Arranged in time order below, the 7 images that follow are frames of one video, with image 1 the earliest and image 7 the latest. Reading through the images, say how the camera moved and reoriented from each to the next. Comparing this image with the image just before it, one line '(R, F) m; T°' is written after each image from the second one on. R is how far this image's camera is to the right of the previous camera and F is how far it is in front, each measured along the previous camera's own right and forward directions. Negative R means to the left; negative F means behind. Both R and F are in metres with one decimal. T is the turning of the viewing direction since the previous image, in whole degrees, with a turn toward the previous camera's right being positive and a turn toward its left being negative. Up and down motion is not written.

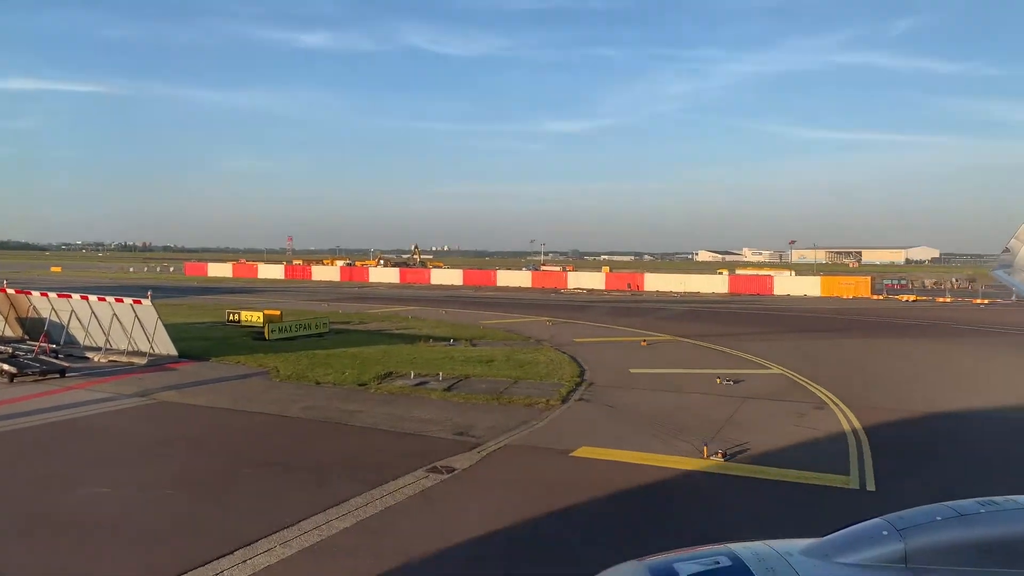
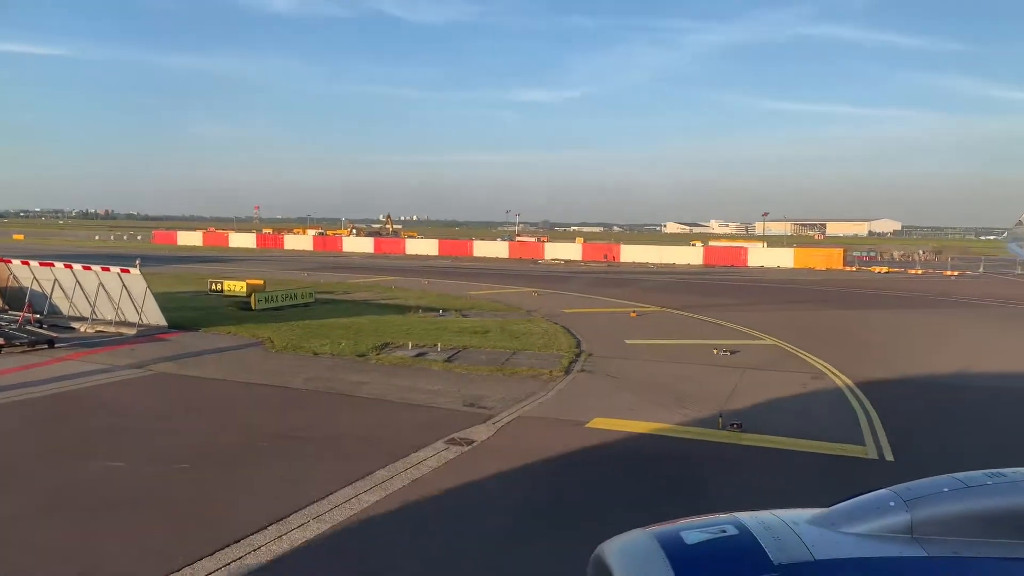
(-0.5, +0.1) m; +2°
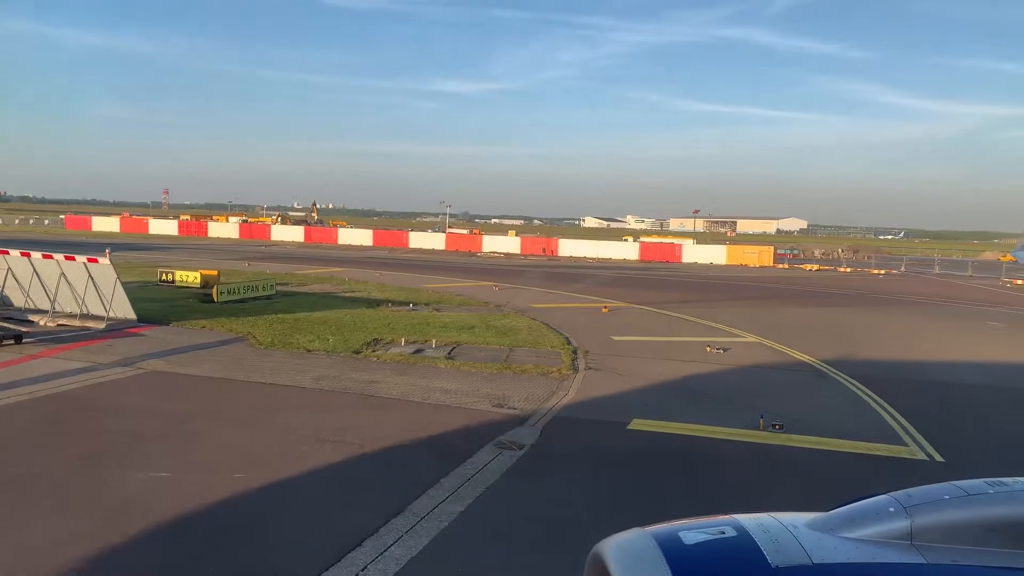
(-1.3, +0.3) m; +5°
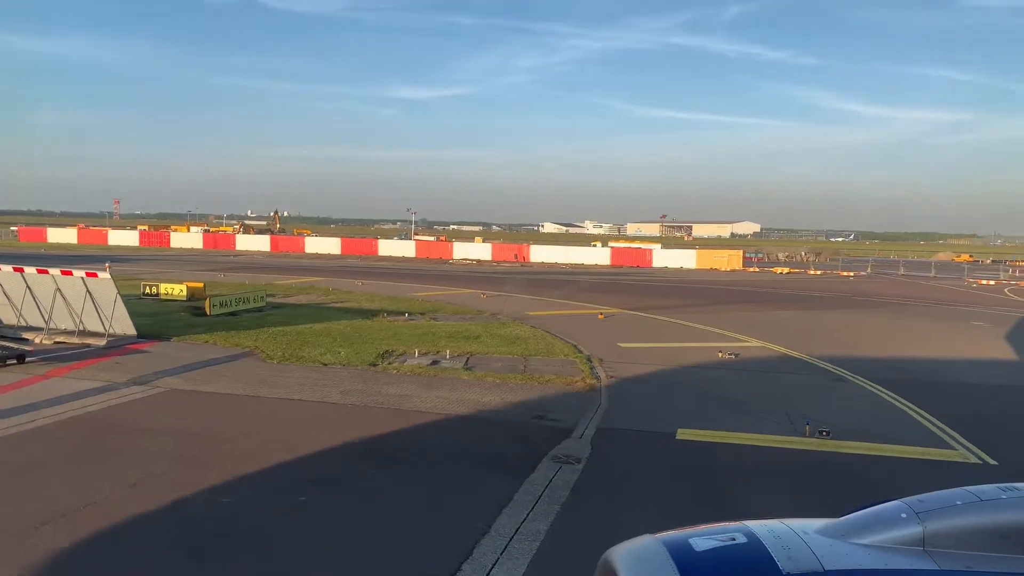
(-0.9, +0.1) m; +2°
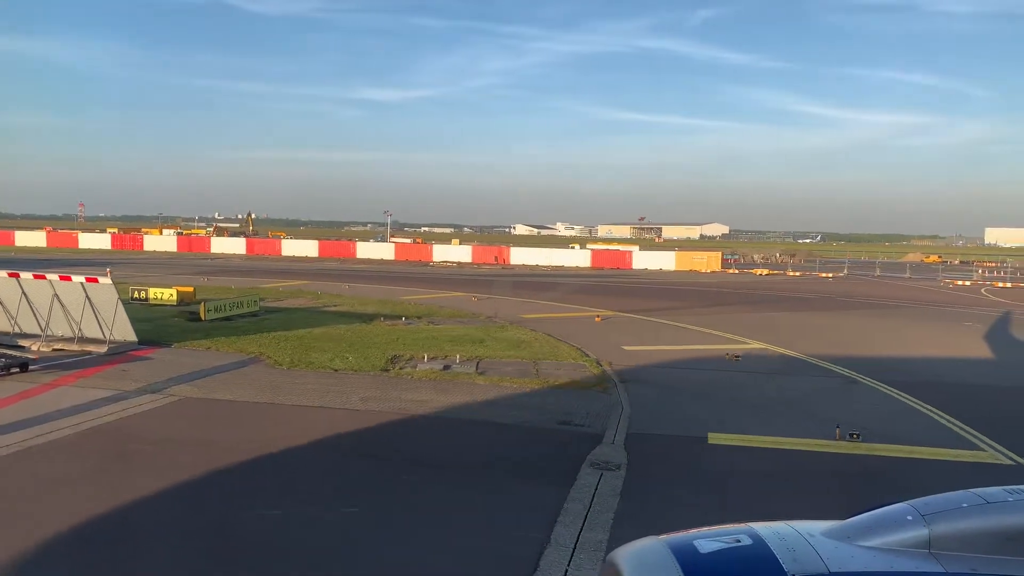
(-0.6, +0.1) m; +2°
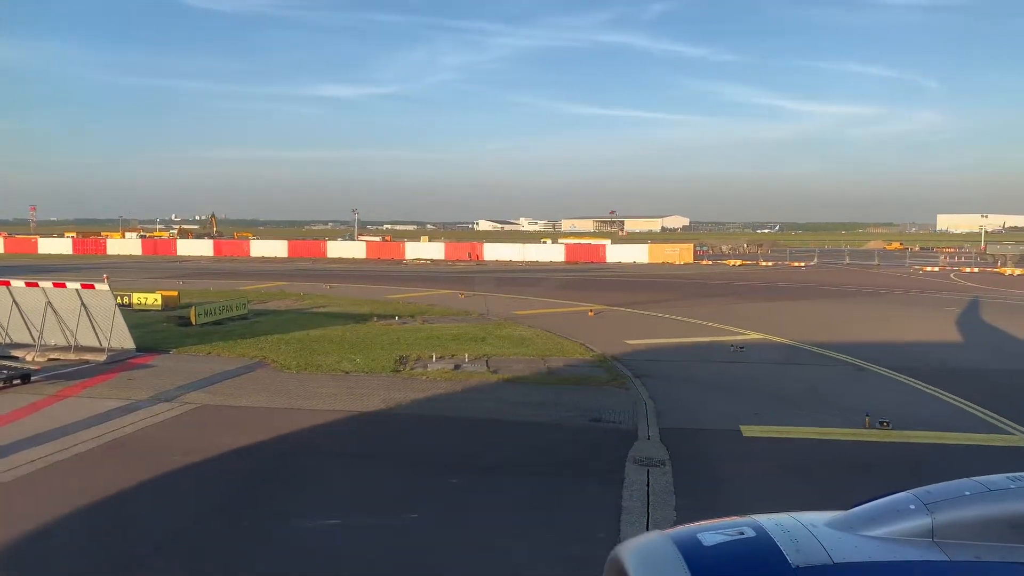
(-0.7, +0.1) m; +2°
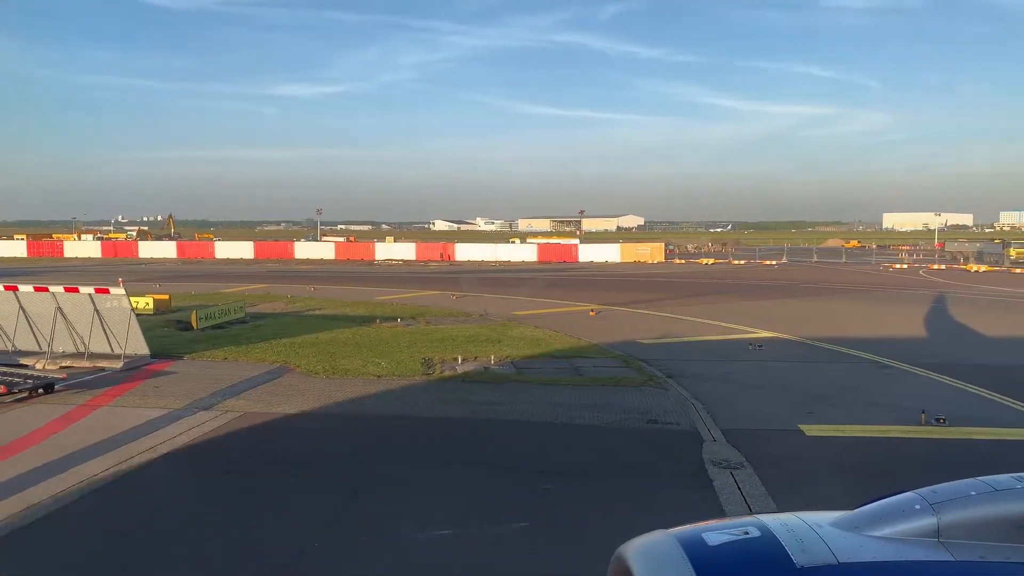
(-1.1, +0.1) m; +2°
